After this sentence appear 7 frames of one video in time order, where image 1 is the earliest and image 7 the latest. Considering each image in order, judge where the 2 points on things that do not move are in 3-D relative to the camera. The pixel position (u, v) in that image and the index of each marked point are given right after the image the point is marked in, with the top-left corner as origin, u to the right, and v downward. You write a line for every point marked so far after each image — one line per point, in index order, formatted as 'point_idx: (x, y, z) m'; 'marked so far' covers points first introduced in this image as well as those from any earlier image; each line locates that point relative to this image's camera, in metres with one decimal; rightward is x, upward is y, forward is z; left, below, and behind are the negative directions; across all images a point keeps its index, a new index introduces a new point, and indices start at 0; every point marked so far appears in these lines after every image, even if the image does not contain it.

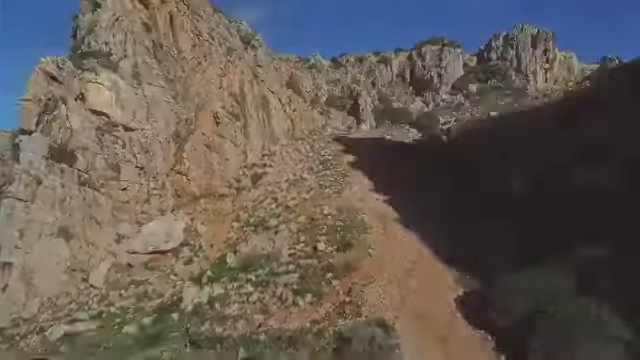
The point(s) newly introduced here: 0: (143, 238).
0: (-6.5, -2.2, +19.0) m
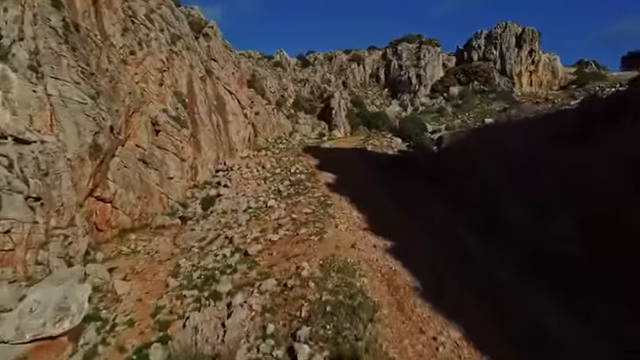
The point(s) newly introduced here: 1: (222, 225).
0: (-7.2, -3.2, +12.5) m
1: (-3.5, -1.6, +18.6) m
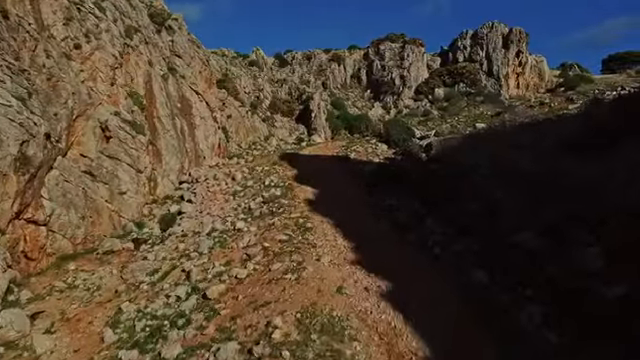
0: (-7.6, -3.7, +9.3) m
1: (-4.2, -2.2, +15.5) m
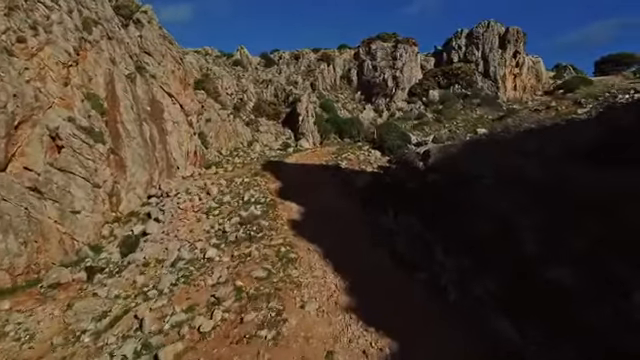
0: (-7.8, -4.3, +6.6) m
1: (-4.6, -2.7, +12.9) m
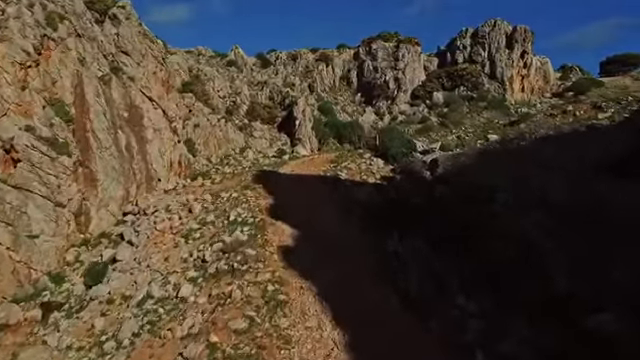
0: (-7.9, -4.8, +4.4) m
1: (-4.7, -3.2, +10.7) m
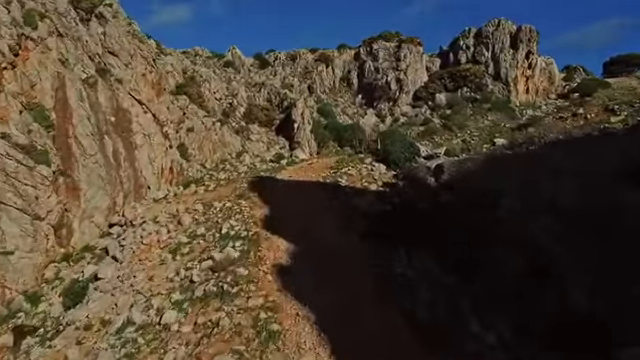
0: (-7.9, -5.0, +3.3) m
1: (-4.7, -3.5, +9.6) m
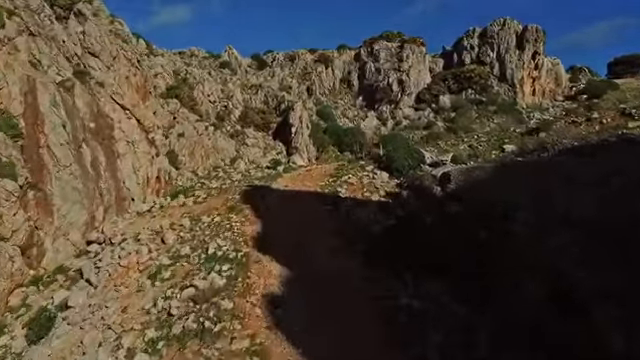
0: (-8.0, -5.4, +1.8) m
1: (-4.8, -3.9, +8.1) m
